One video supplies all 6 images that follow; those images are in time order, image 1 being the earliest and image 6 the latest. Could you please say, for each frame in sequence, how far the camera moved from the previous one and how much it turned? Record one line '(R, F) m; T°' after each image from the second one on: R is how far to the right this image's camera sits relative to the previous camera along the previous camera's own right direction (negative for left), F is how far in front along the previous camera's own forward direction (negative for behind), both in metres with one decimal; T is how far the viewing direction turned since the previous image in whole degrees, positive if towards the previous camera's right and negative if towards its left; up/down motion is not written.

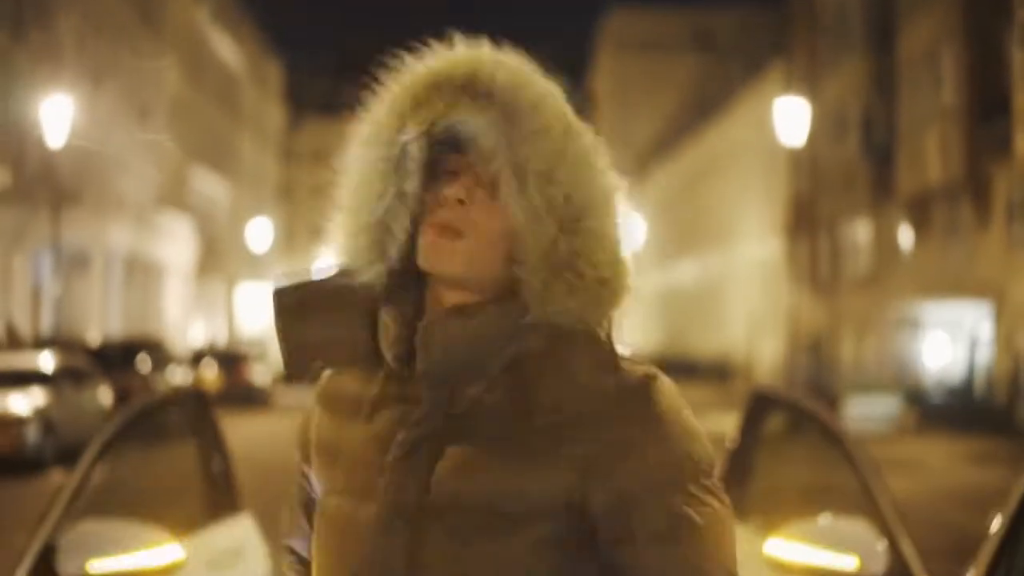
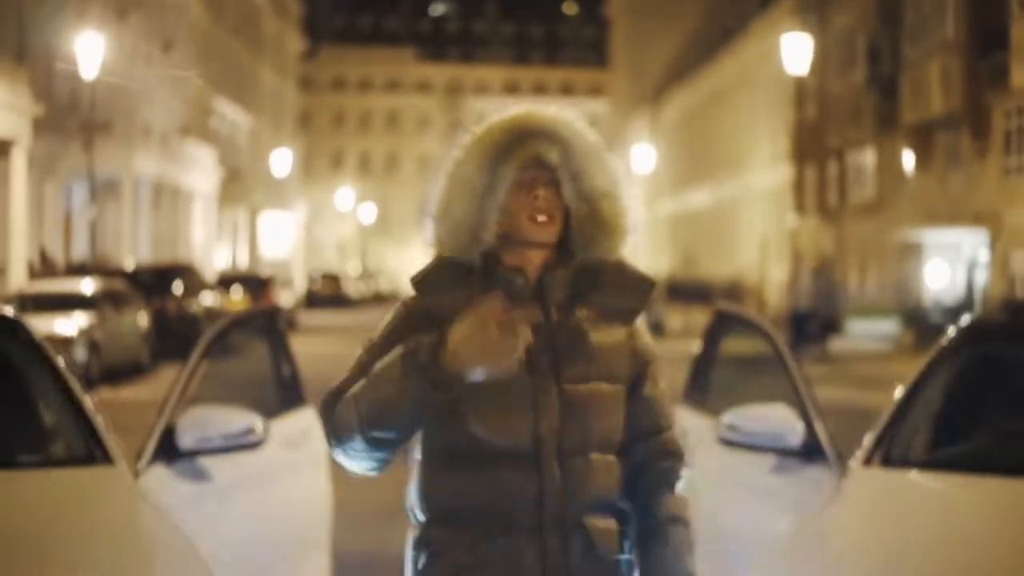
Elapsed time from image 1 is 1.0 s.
(0.0, -1.2) m; -1°
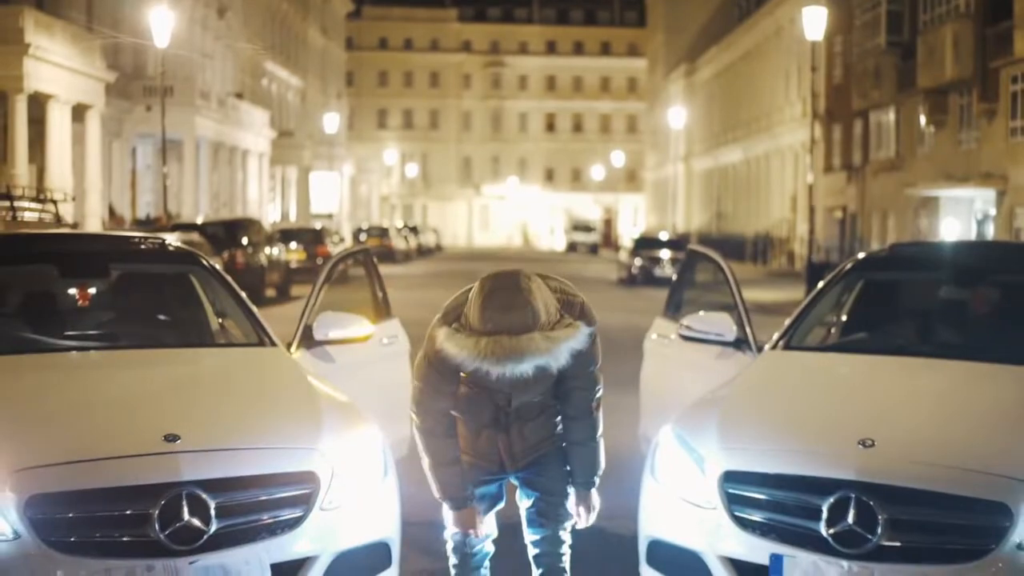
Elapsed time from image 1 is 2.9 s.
(+0.1, -2.4) m; -1°
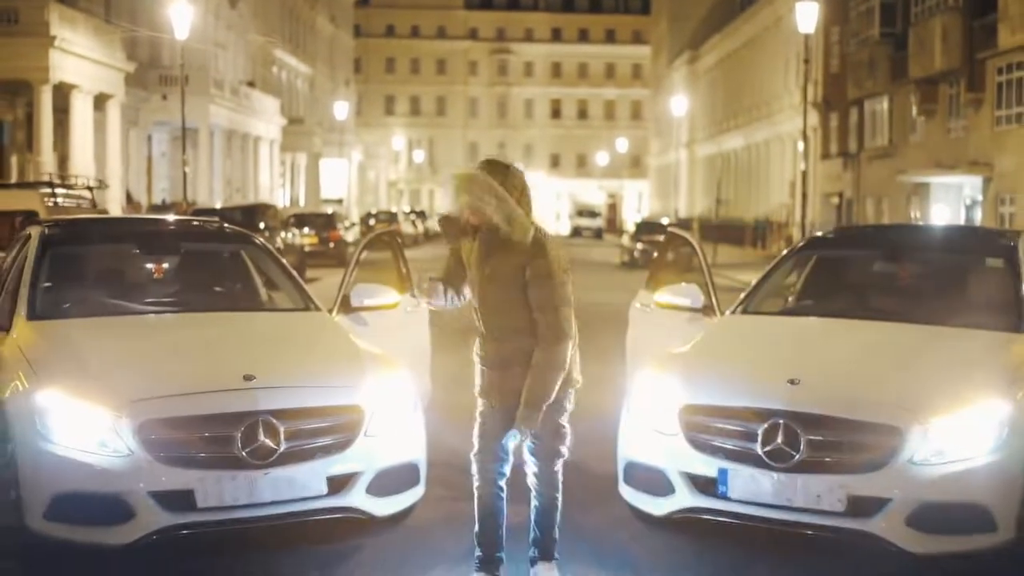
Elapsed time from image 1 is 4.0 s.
(0.0, -1.3) m; 0°
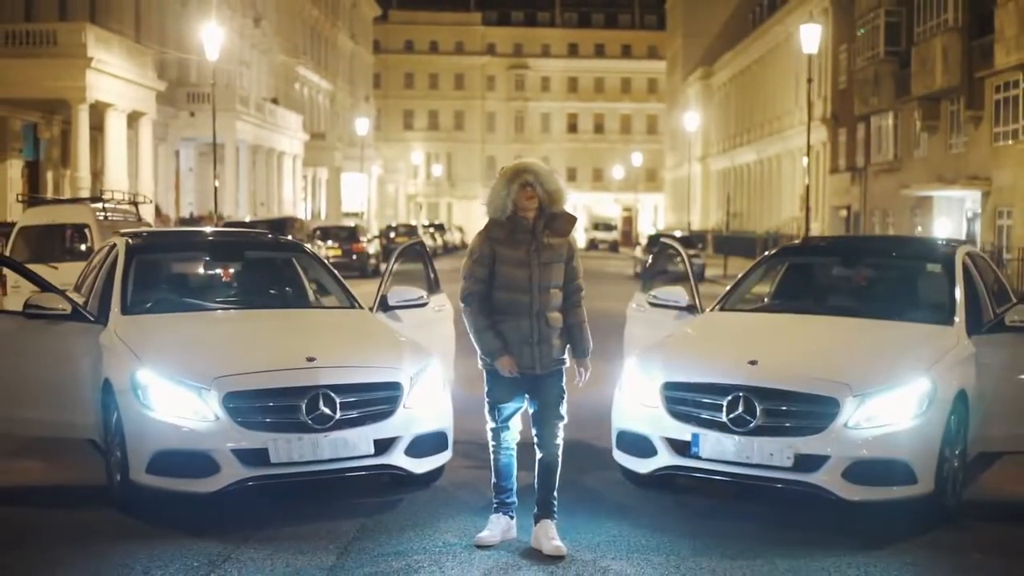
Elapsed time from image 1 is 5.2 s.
(0.0, -1.4) m; -1°
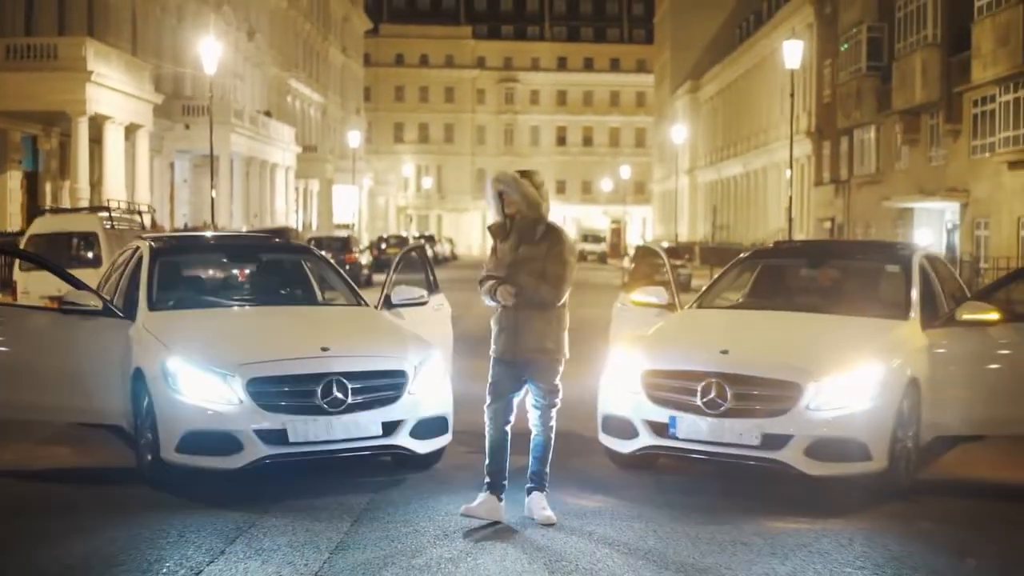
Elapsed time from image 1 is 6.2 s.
(0.0, -0.8) m; 0°
